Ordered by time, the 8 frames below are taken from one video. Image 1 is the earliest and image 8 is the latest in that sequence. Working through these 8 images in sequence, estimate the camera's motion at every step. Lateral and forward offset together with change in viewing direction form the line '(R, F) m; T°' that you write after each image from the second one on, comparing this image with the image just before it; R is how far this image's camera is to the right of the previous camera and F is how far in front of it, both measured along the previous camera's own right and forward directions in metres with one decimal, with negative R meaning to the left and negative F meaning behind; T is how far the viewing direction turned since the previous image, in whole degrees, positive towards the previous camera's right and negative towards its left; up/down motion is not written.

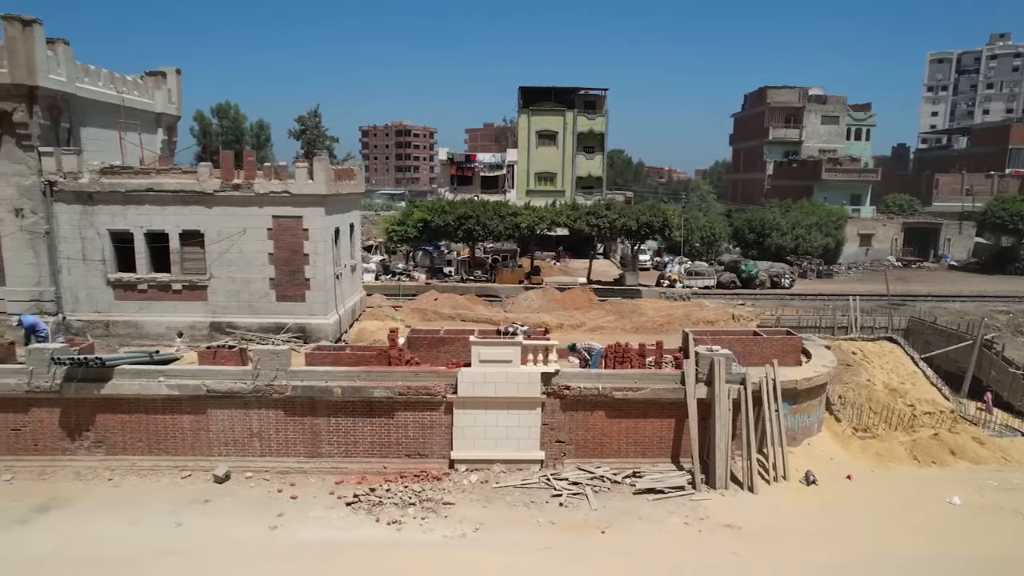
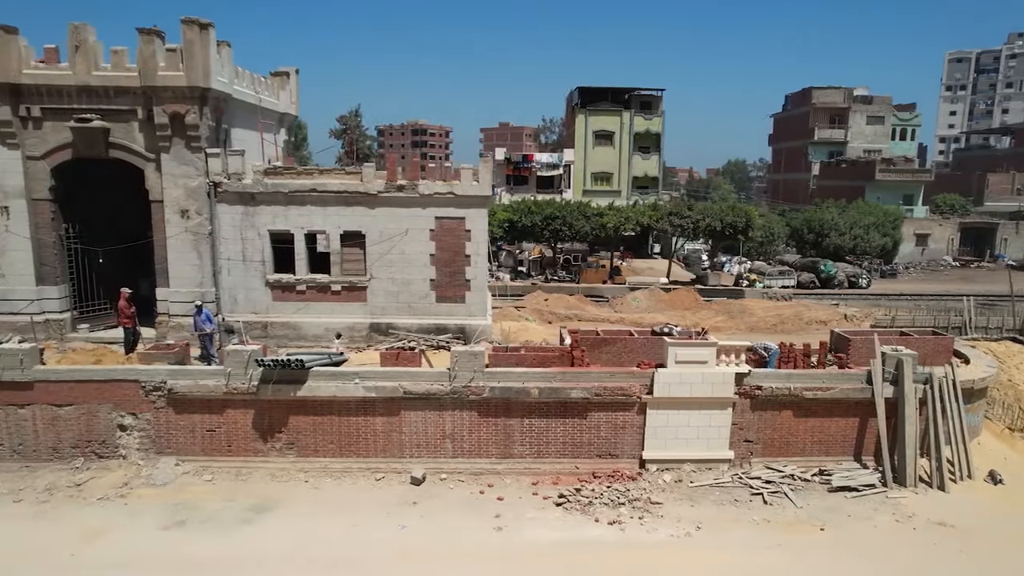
(-6.2, -0.1) m; 0°
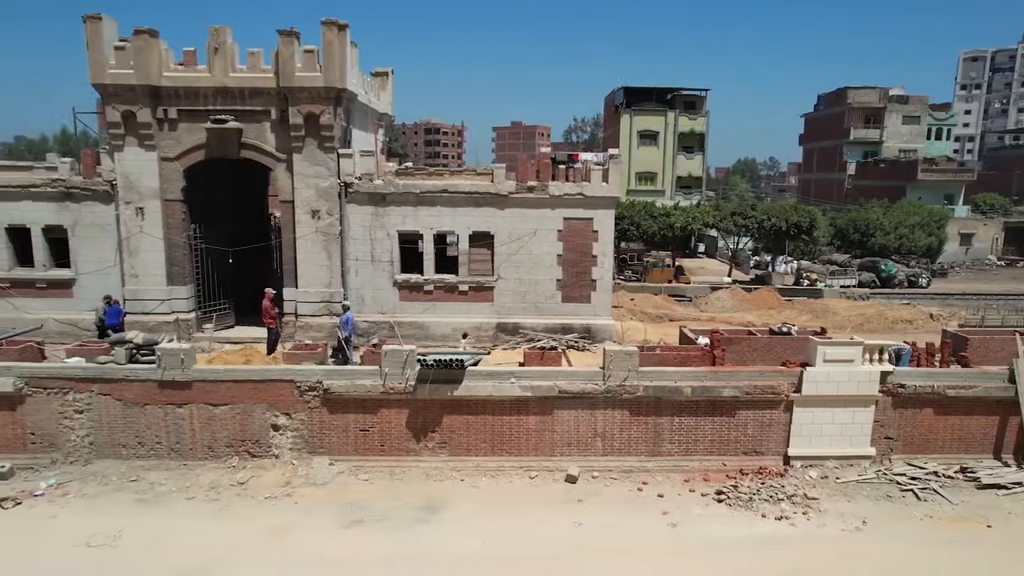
(-4.9, -0.2) m; 0°
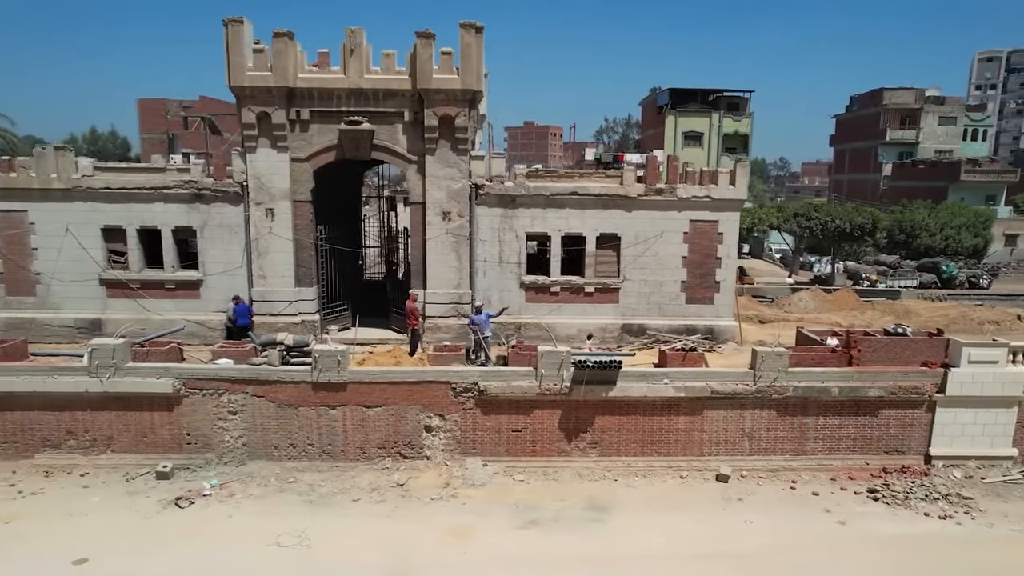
(-4.9, -0.1) m; 0°
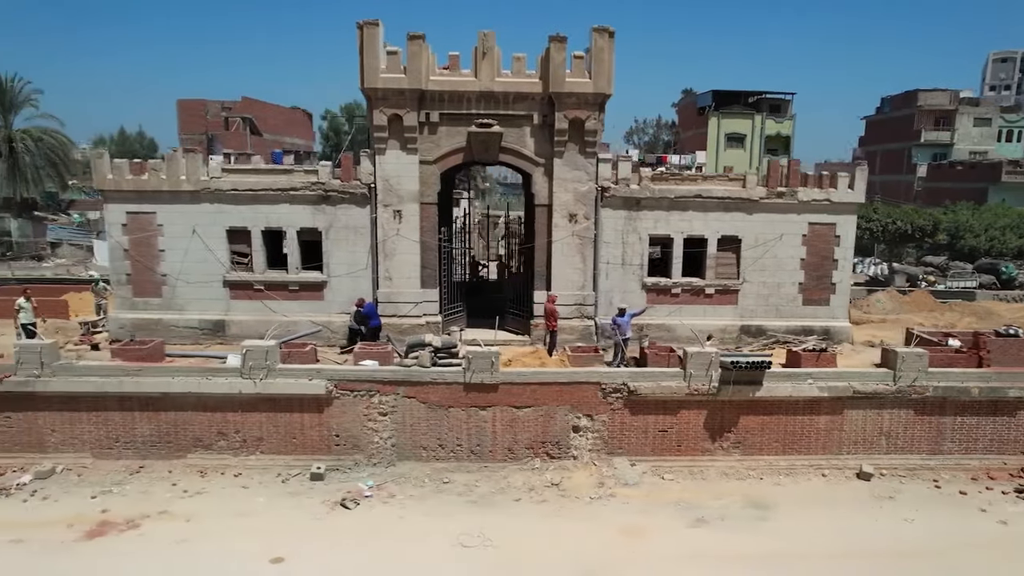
(-4.7, -0.1) m; 0°
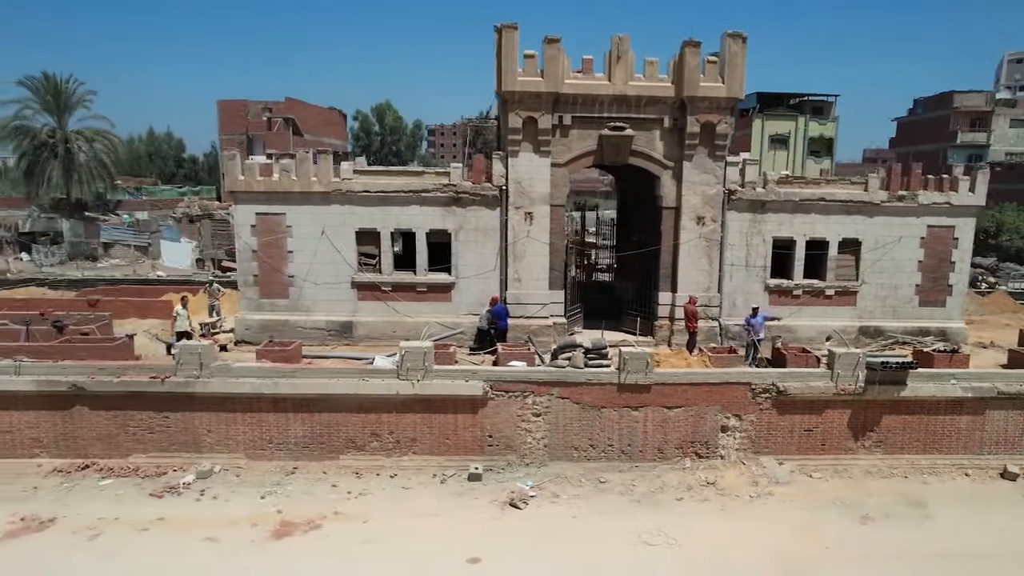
(-4.9, -0.2) m; 0°
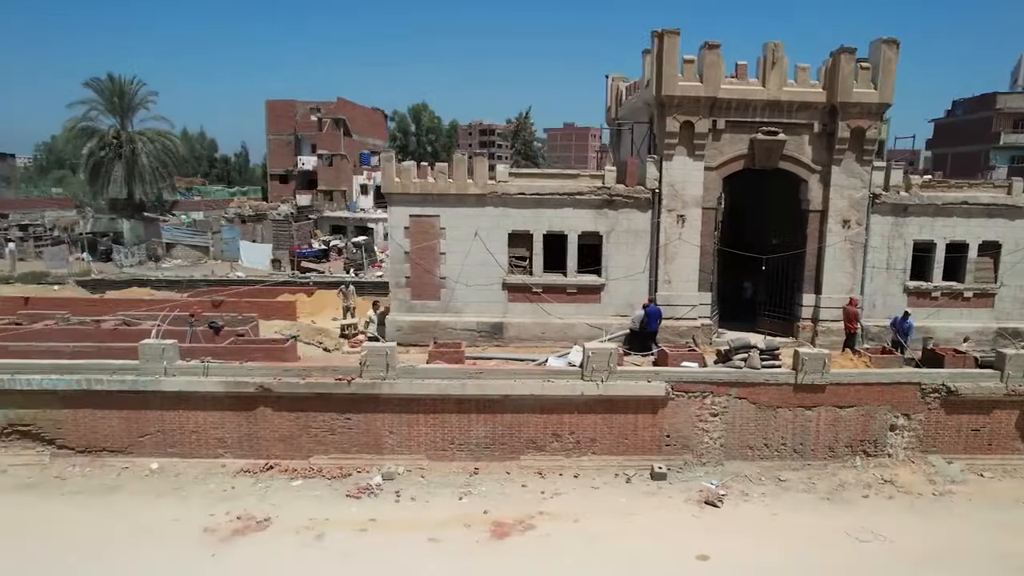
(-5.8, -0.2) m; 0°
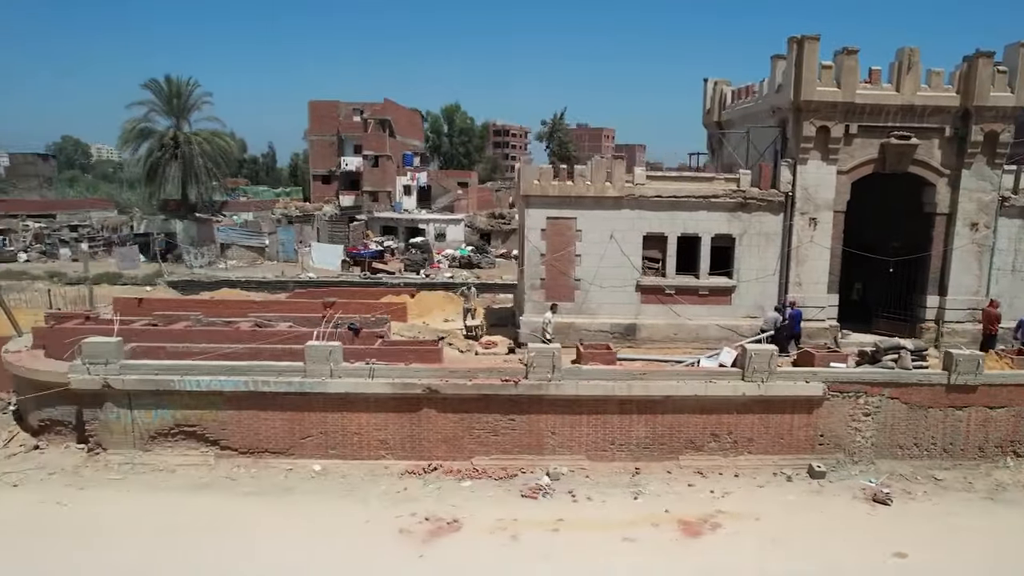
(-5.3, -0.2) m; 0°
